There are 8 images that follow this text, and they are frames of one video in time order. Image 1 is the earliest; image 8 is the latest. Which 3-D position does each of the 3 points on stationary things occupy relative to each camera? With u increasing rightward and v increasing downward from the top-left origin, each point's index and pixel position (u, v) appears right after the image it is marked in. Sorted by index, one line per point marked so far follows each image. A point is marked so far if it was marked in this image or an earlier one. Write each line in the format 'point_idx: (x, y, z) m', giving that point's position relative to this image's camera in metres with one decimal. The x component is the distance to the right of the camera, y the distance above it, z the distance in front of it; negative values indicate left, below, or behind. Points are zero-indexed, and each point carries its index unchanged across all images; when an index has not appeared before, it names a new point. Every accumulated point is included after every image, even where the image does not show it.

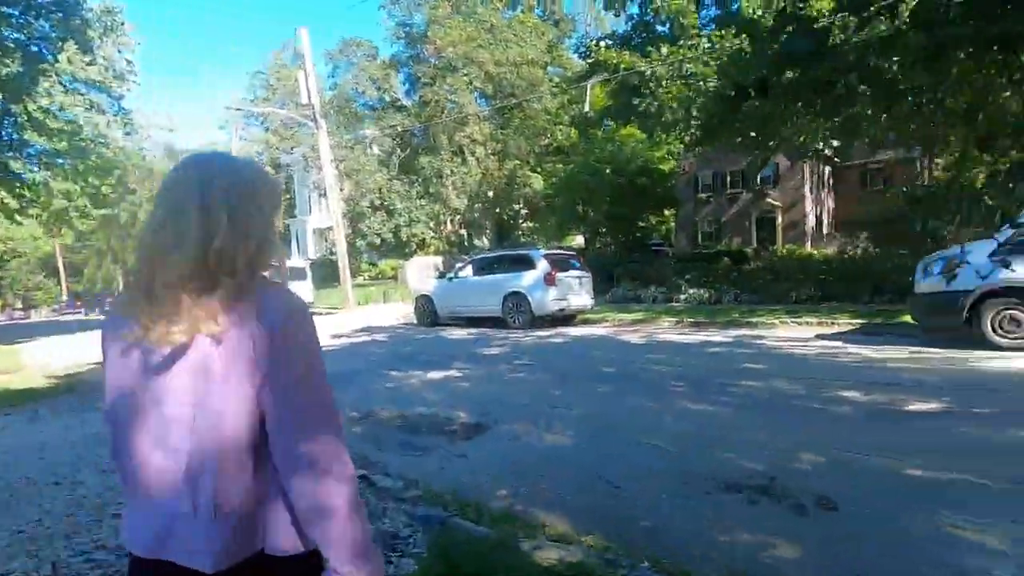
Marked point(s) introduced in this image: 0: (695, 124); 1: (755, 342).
0: (+5.7, +5.4, +16.8) m
1: (+5.0, -1.1, +11.0) m
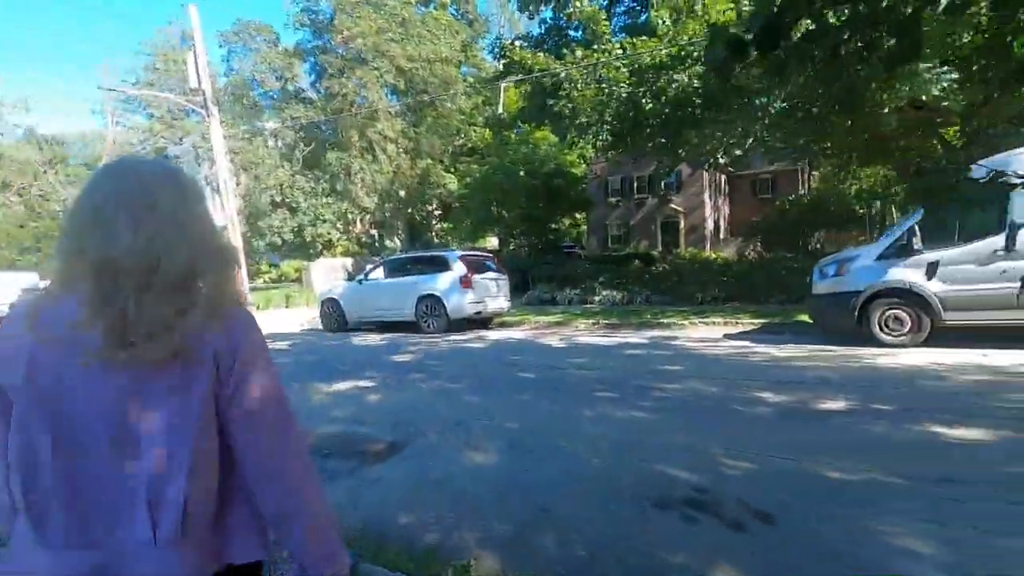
0: (+3.0, +5.3, +17.0) m
1: (+3.3, -1.1, +11.2) m
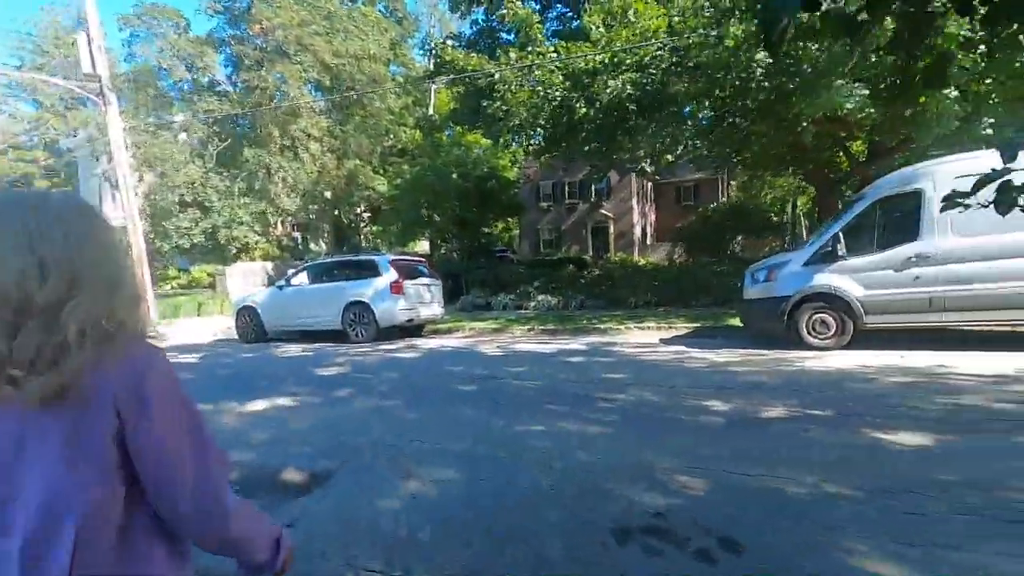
0: (+0.9, +5.1, +16.8) m
1: (+2.0, -1.3, +11.1) m
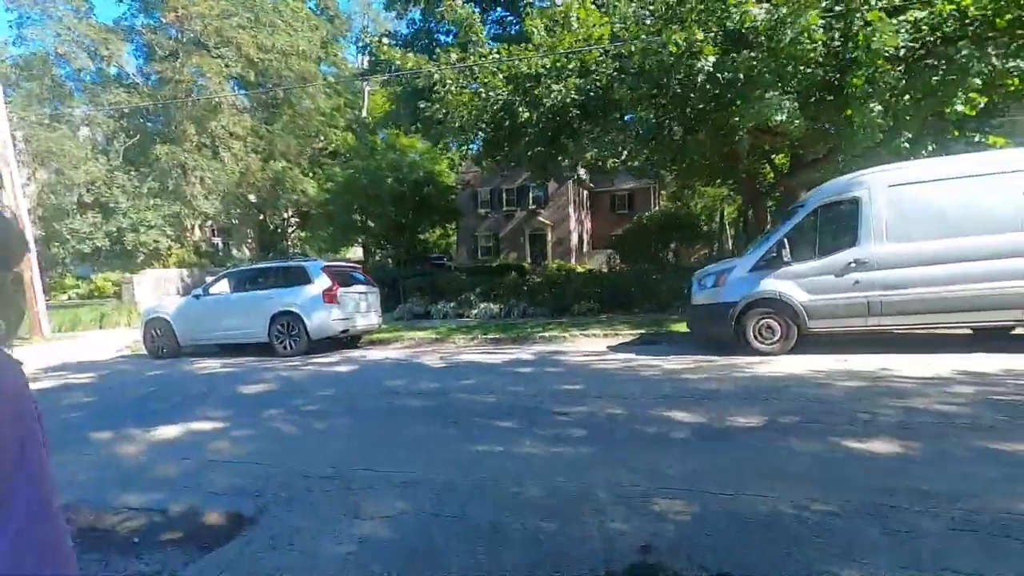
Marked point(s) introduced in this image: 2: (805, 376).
0: (-0.9, +4.9, +16.4) m
1: (+0.9, -1.4, +10.7) m
2: (+4.4, -1.3, +8.0) m
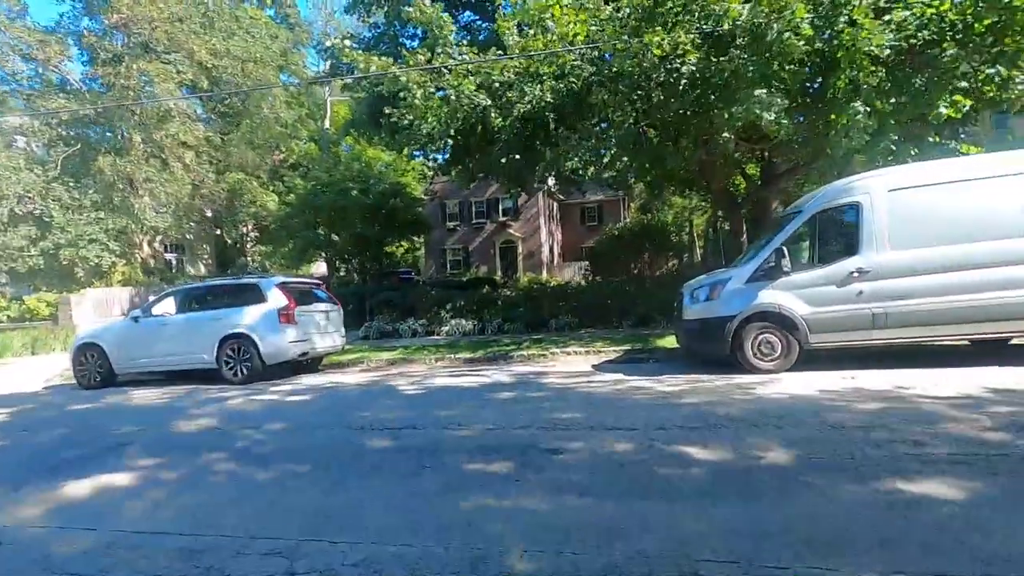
0: (-1.7, +4.5, +15.5) m
1: (+0.5, -1.7, +9.8) m
2: (+4.1, -1.5, +7.3) m
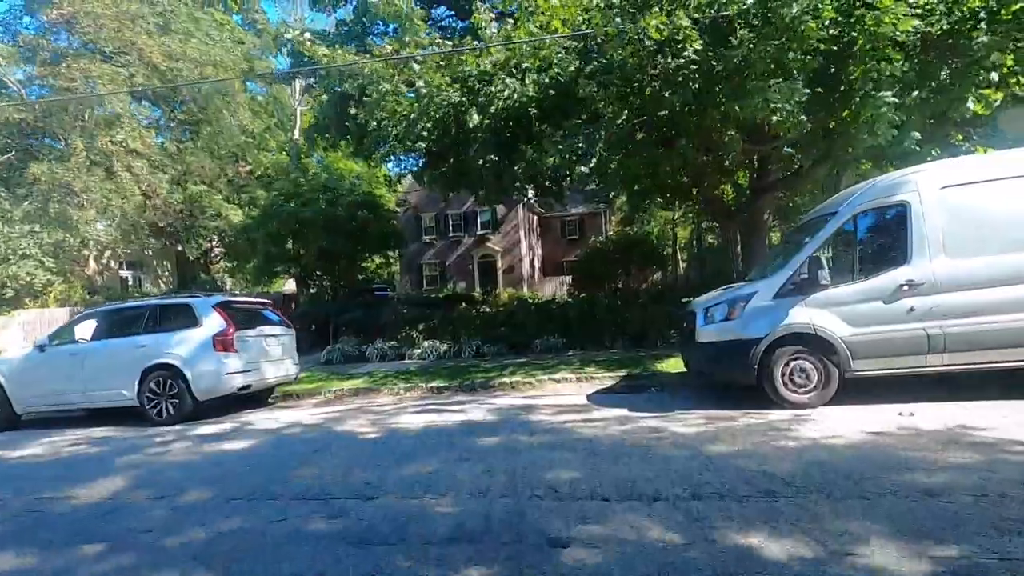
0: (-2.3, +4.0, +13.9) m
1: (+0.2, -2.0, +8.1) m
2: (+3.9, -1.7, +5.8) m
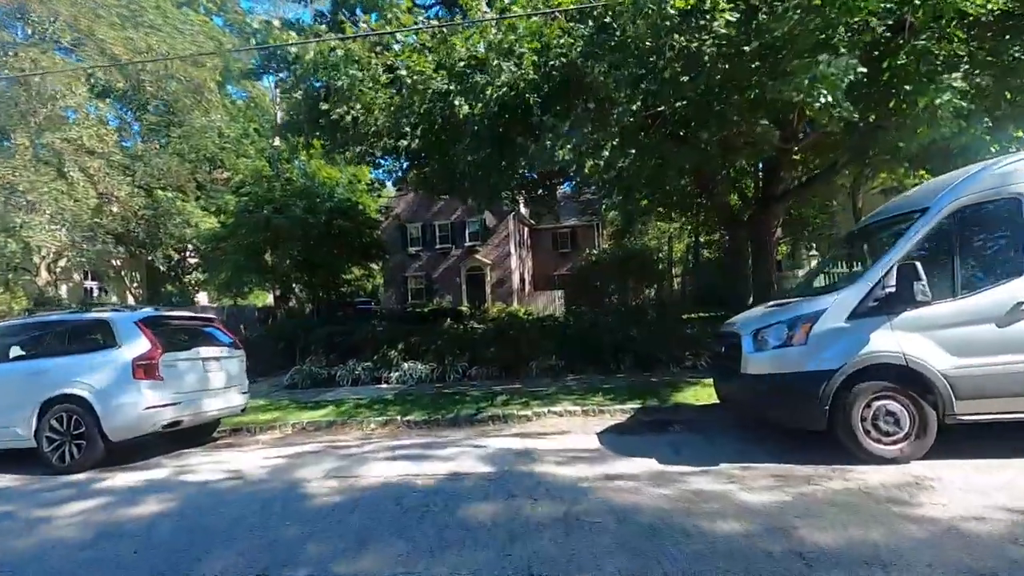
0: (-2.4, +3.7, +12.2) m
1: (+0.1, -2.1, +6.3) m
2: (+3.9, -1.8, +4.0) m
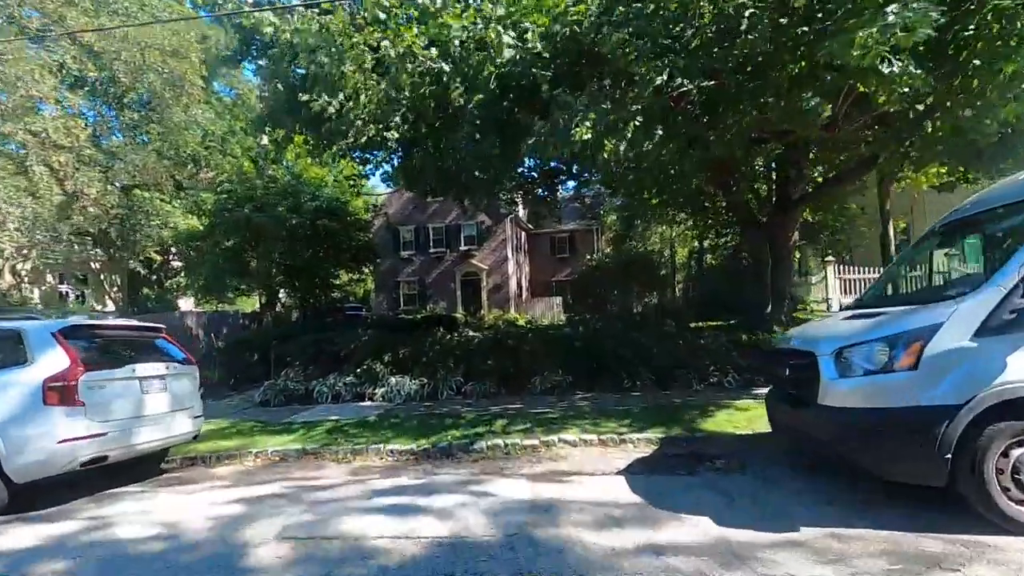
0: (-2.3, +3.6, +10.7) m
1: (+0.2, -2.2, +4.8) m
2: (+4.1, -1.8, +2.6) m
